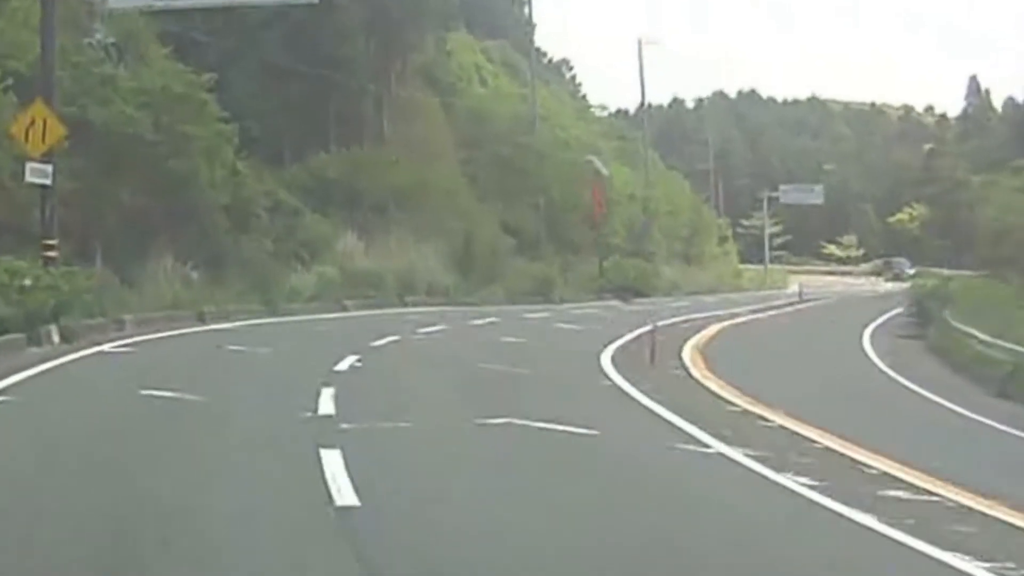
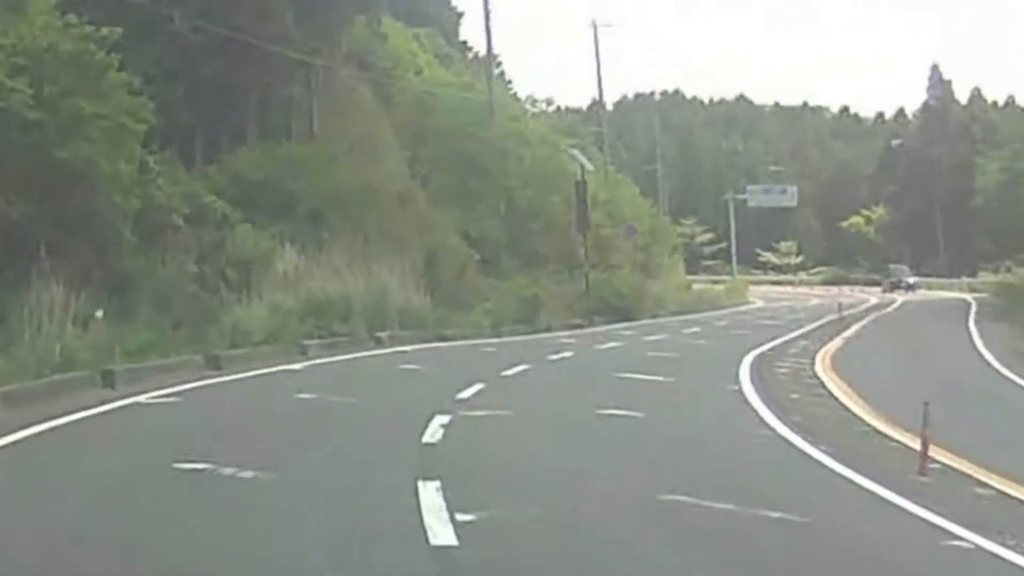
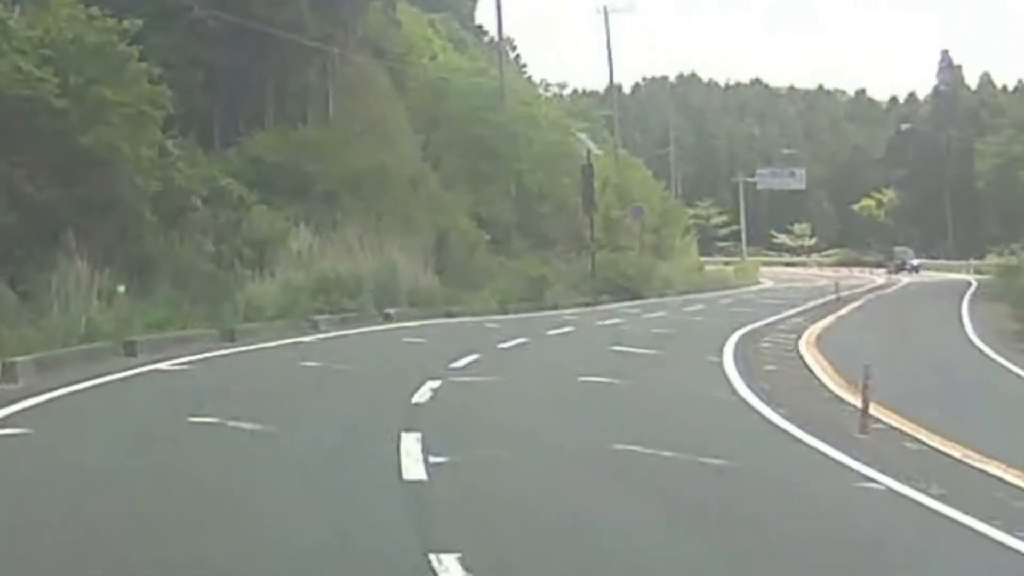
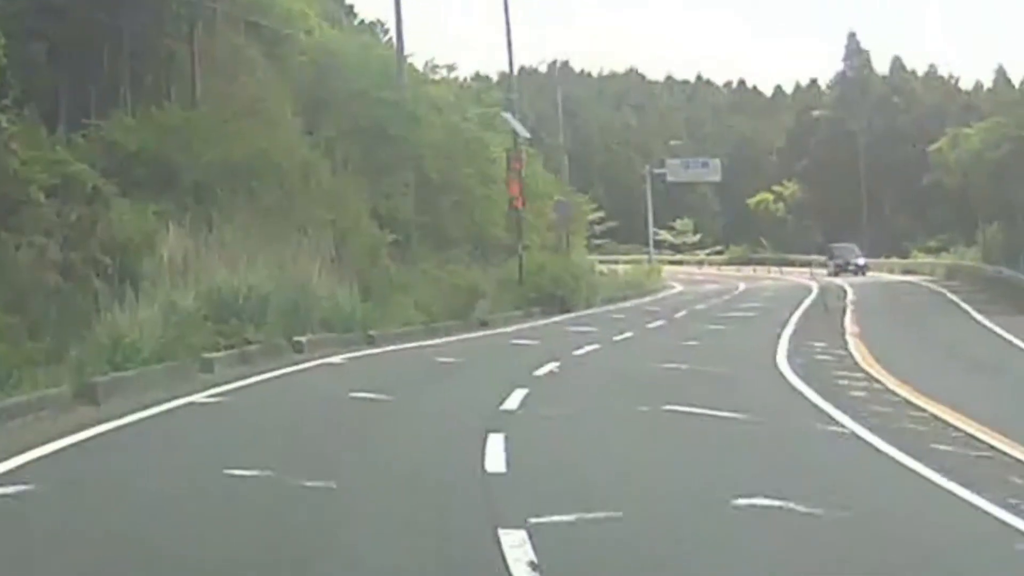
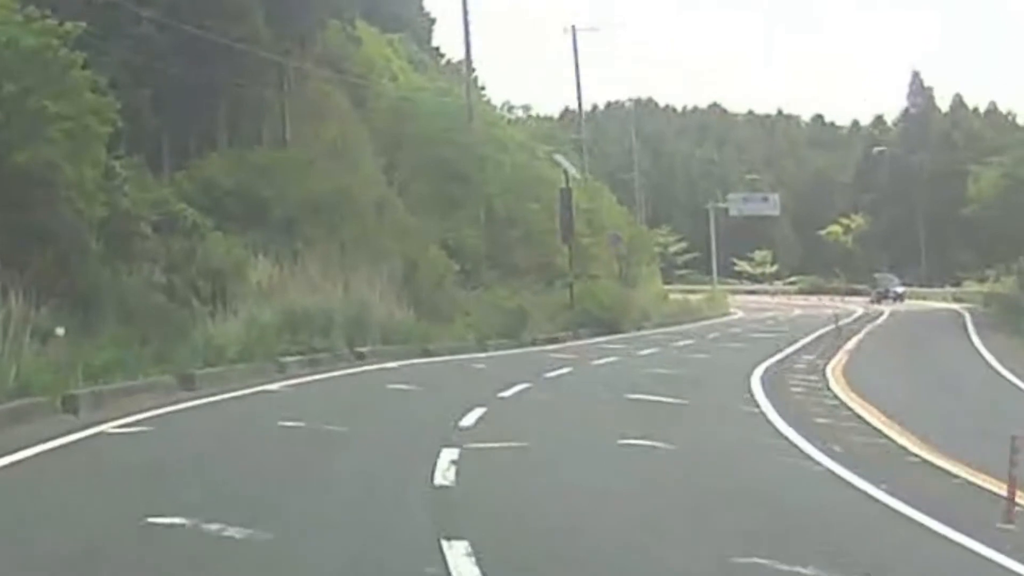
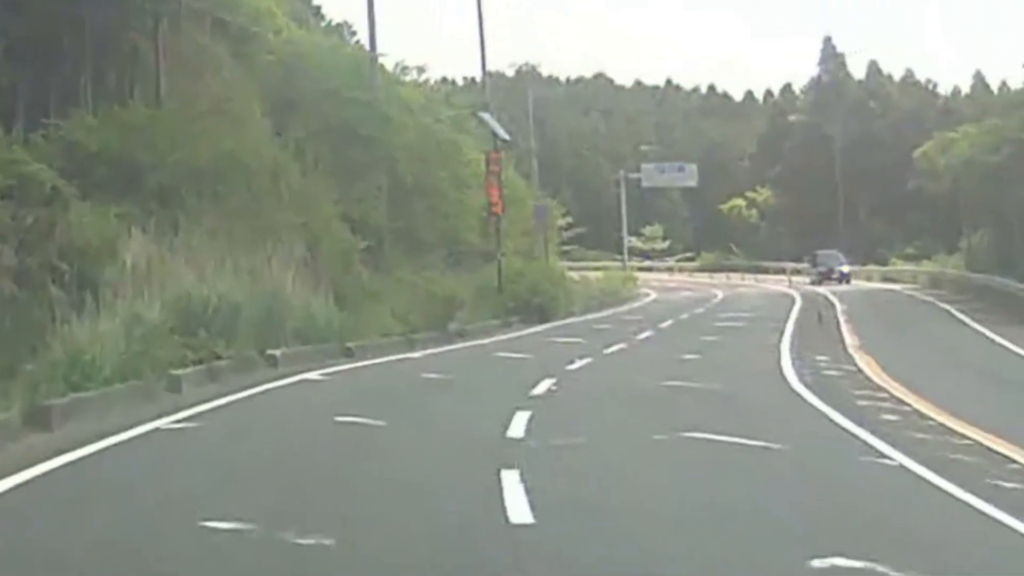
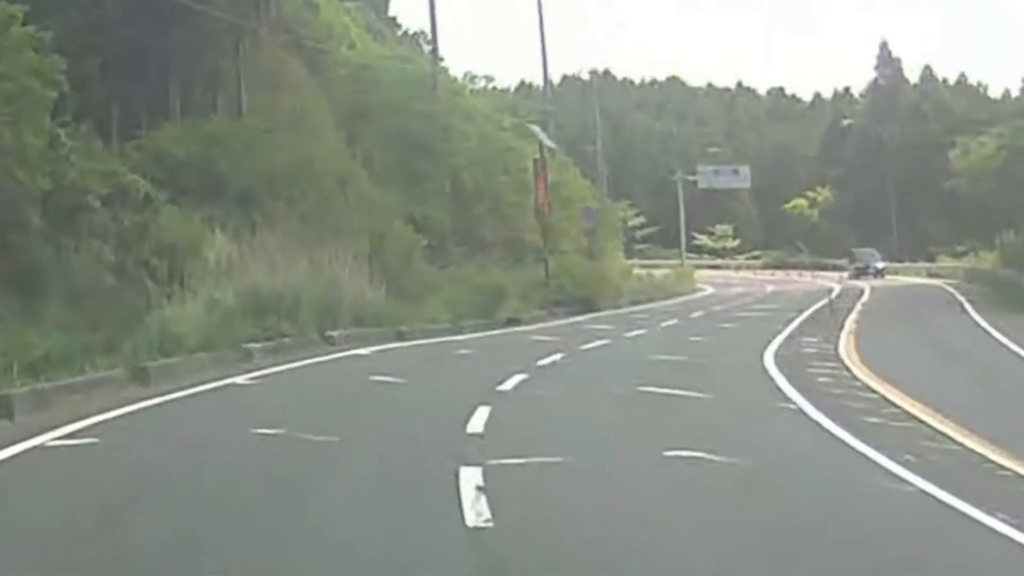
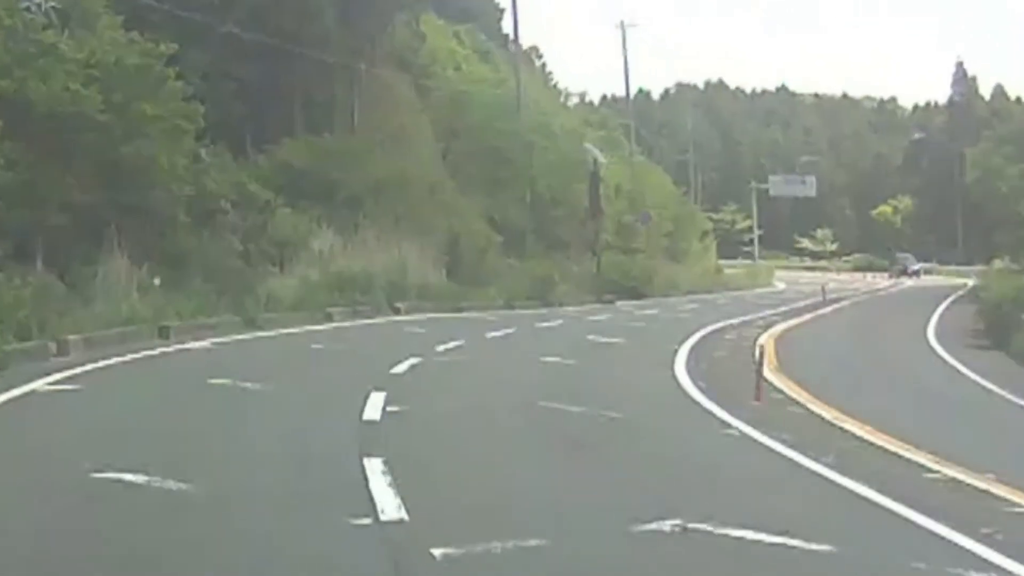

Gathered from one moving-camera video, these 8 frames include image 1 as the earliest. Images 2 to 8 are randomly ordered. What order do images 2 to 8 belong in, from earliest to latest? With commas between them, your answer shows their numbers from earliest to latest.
8, 3, 2, 5, 7, 4, 6
